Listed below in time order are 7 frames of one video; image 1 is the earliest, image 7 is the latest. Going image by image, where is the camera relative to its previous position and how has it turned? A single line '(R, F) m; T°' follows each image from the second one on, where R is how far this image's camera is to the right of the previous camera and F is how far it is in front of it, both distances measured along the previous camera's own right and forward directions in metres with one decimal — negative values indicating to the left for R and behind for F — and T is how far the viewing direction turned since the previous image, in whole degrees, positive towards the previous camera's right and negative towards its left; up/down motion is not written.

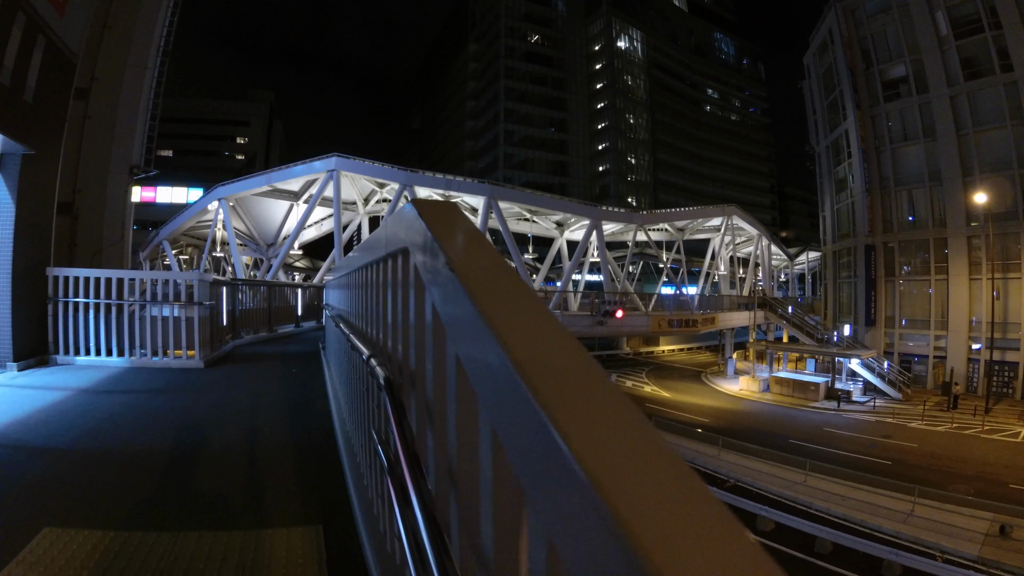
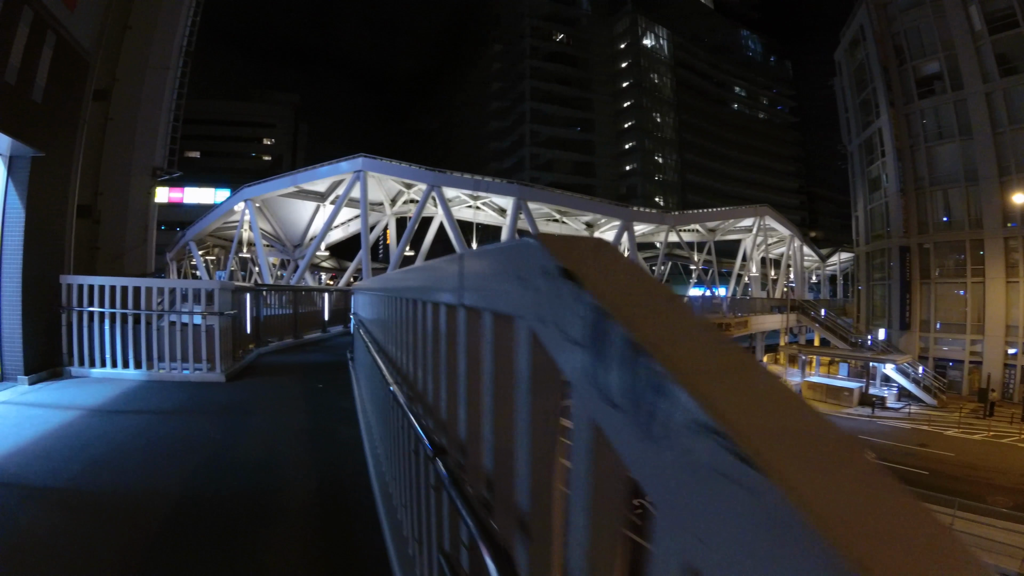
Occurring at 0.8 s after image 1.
(-0.2, +0.1) m; -2°
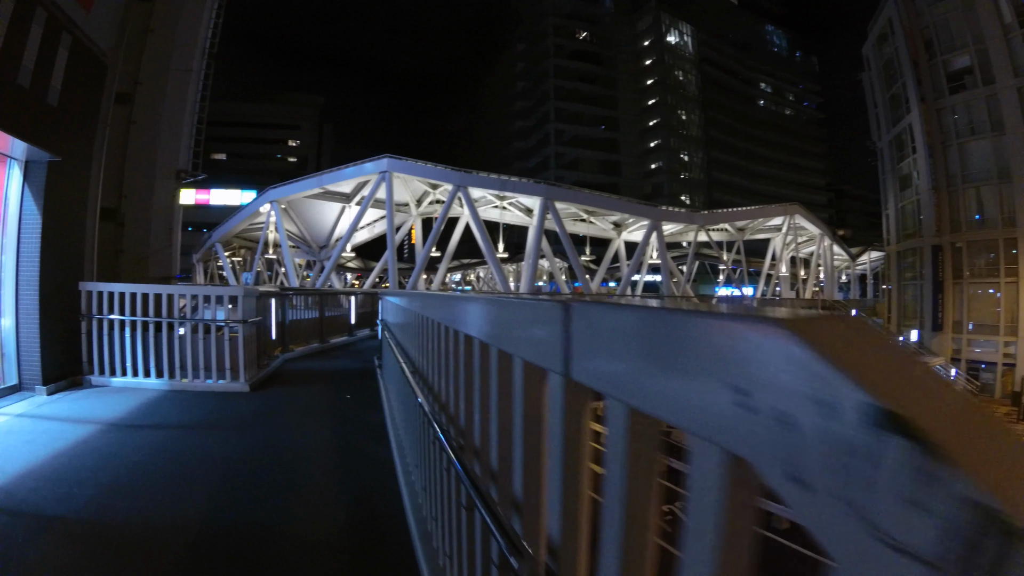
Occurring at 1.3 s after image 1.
(-0.2, +0.1) m; -2°
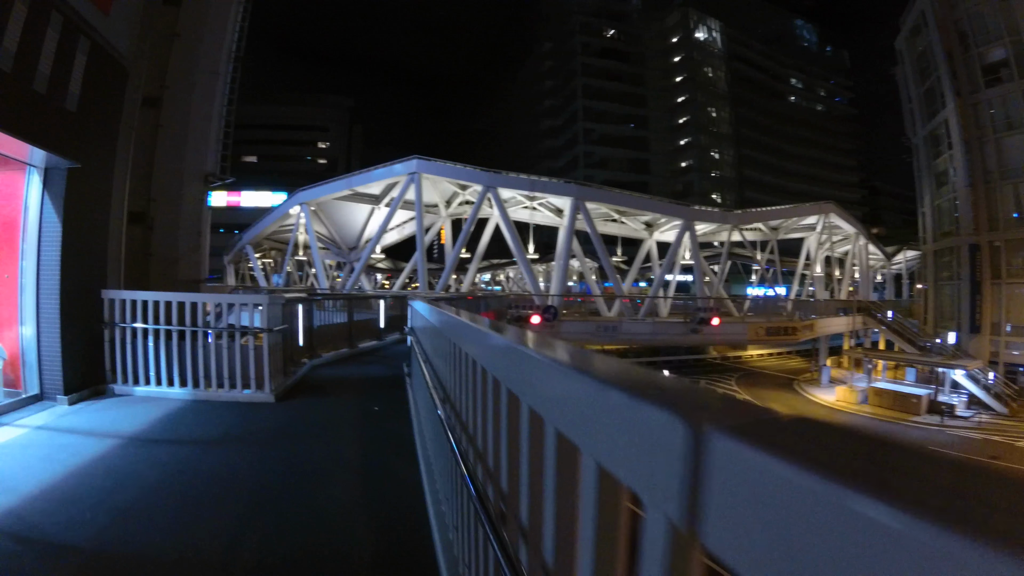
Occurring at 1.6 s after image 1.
(-0.2, 0.0) m; -2°
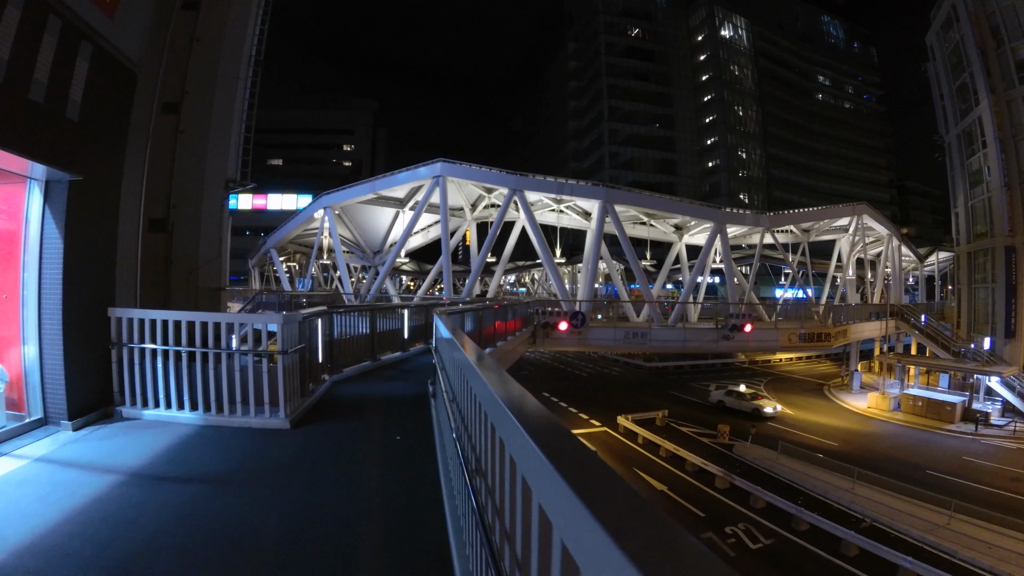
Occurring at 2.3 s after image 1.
(-0.2, +0.1) m; -2°
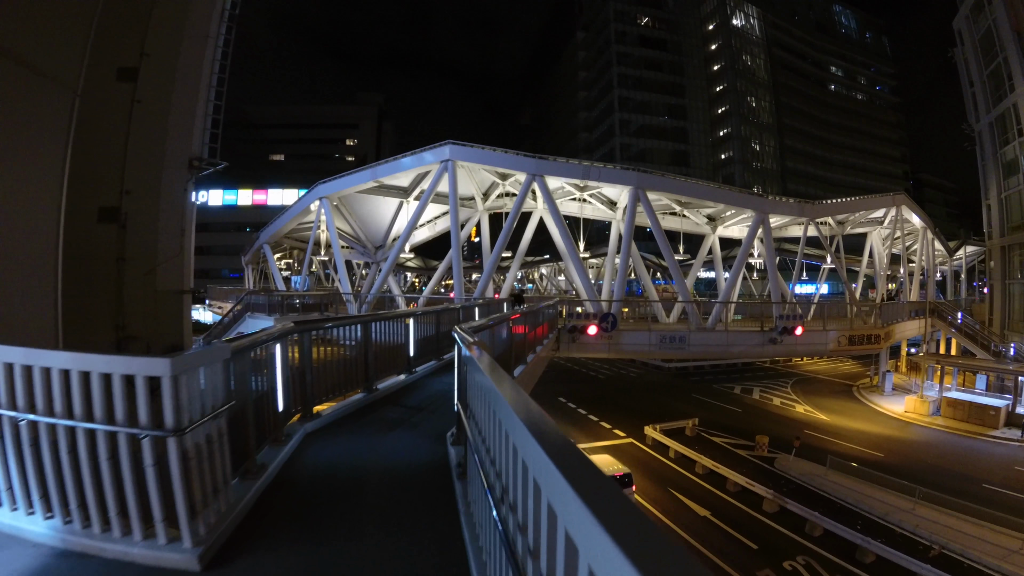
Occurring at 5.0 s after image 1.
(-0.2, +0.8) m; 0°
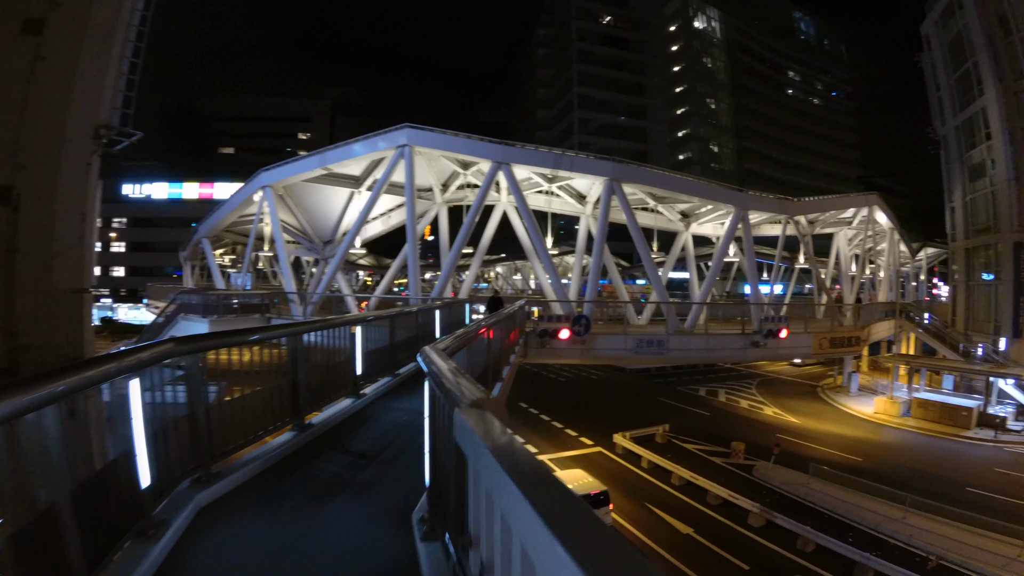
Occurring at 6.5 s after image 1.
(+0.2, +0.6) m; +3°
